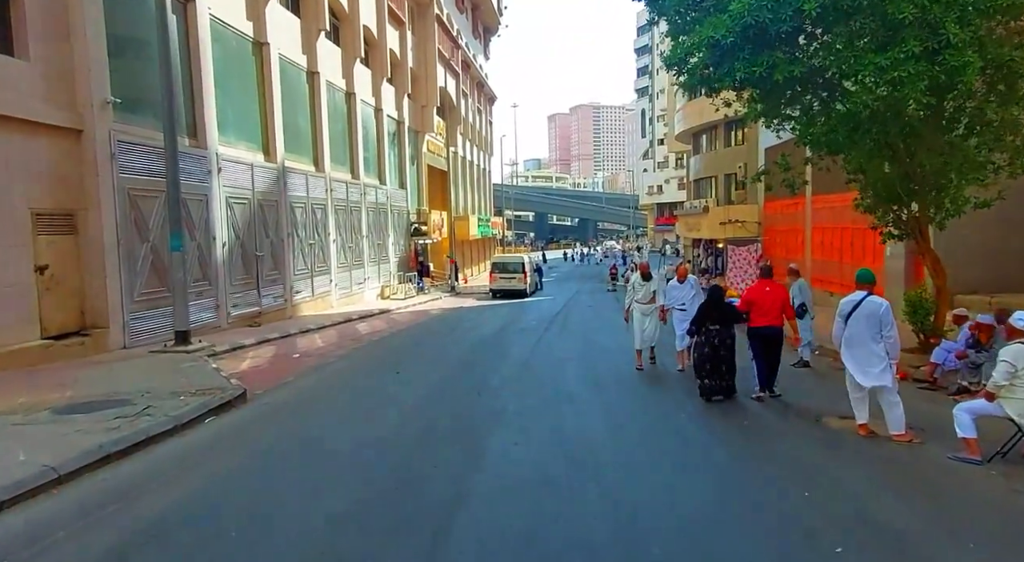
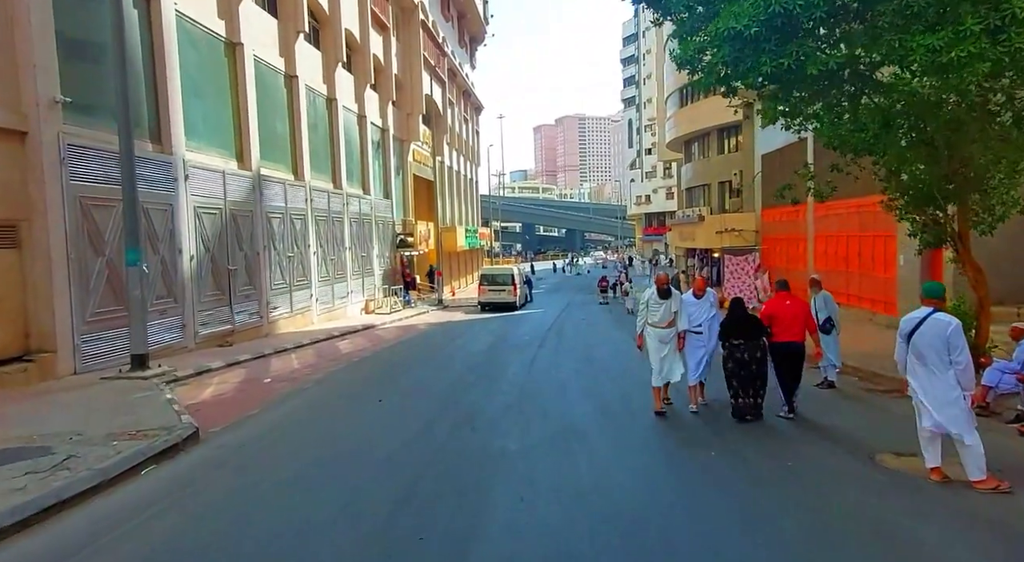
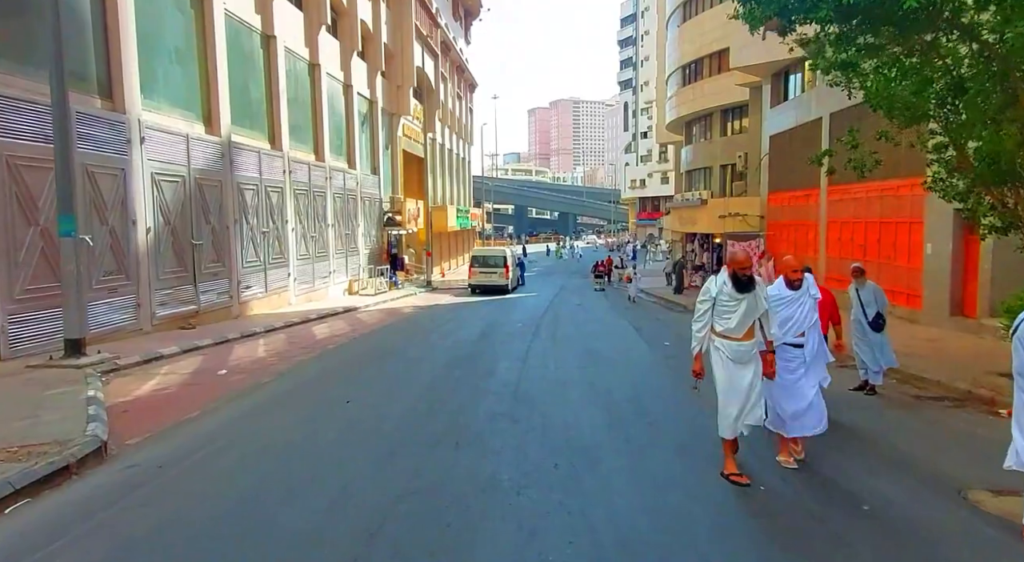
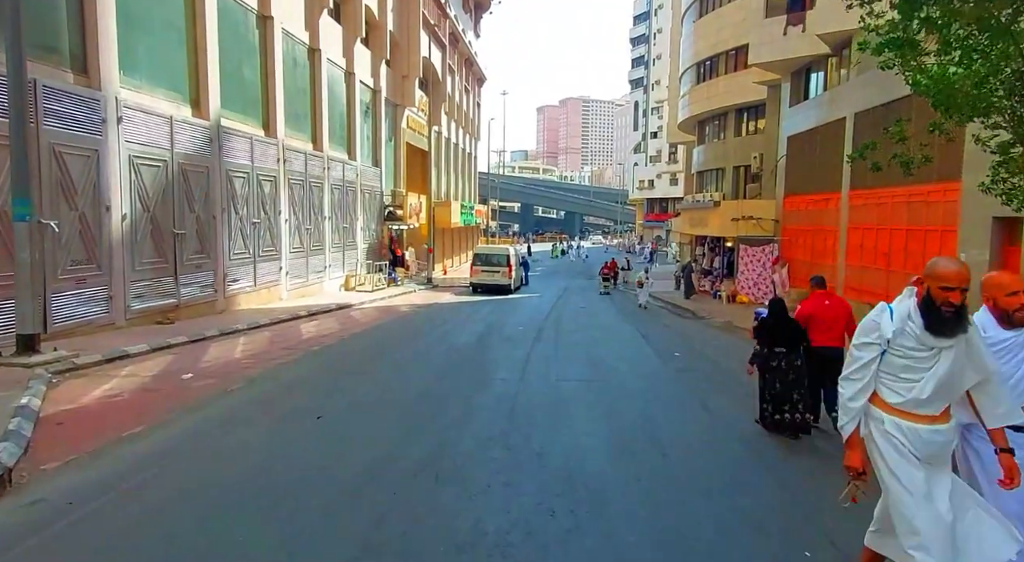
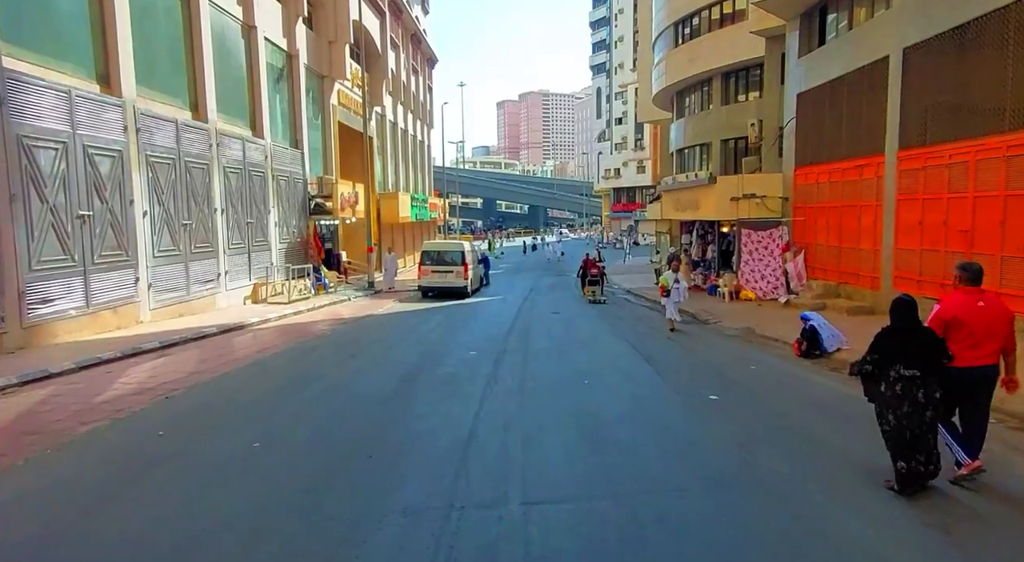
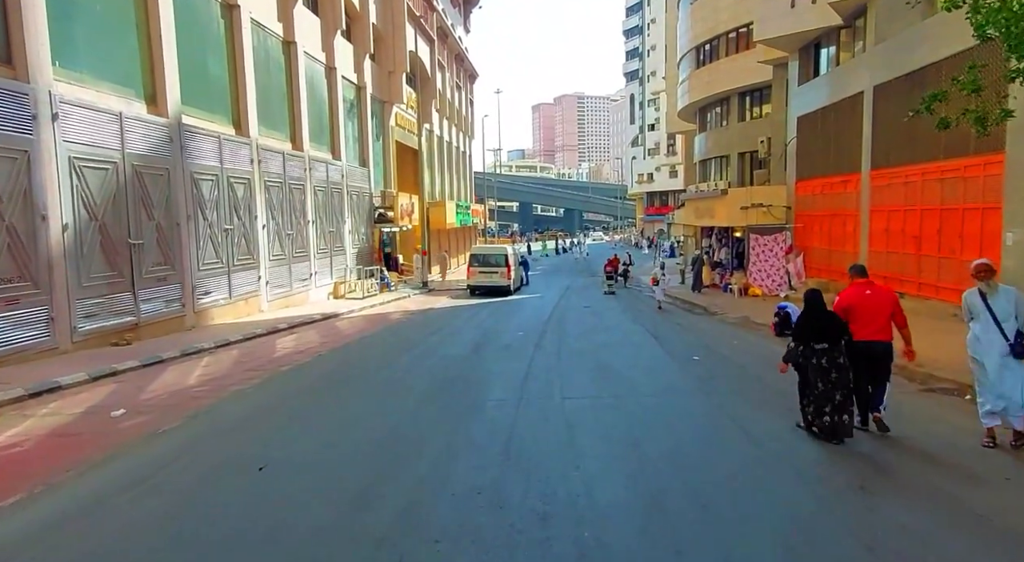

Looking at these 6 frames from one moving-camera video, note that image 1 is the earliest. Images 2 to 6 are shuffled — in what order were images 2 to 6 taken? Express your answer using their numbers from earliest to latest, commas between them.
2, 3, 4, 6, 5
